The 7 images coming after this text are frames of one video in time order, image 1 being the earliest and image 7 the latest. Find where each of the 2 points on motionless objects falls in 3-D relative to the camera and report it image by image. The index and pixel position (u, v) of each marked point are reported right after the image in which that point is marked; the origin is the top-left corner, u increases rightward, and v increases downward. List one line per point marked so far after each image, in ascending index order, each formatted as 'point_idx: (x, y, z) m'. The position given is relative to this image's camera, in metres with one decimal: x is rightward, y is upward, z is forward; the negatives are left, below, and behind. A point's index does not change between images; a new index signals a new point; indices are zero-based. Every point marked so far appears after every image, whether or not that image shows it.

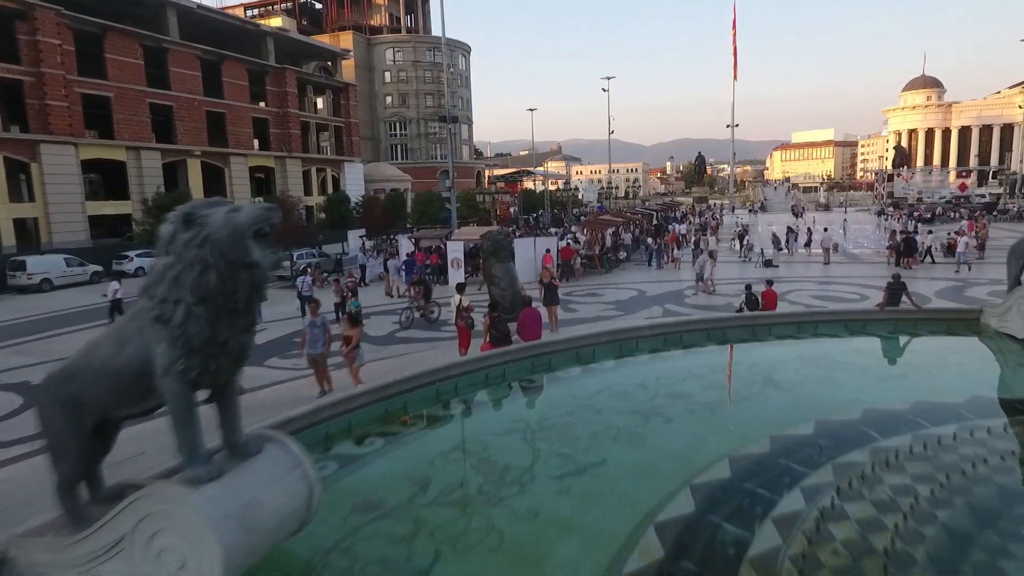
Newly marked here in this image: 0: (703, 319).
0: (+3.2, -0.5, +10.8) m
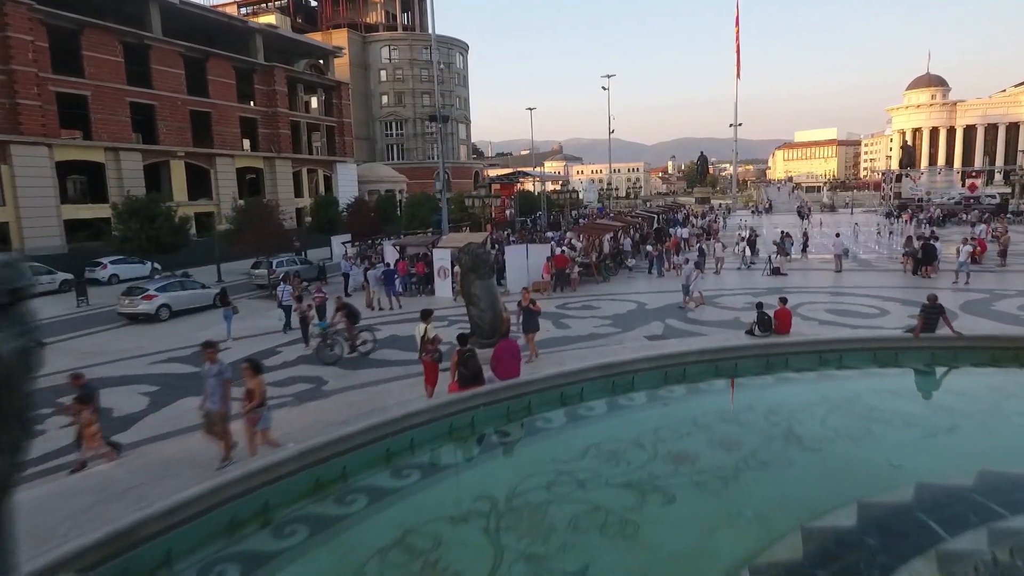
0: (+2.8, -0.9, +9.3) m
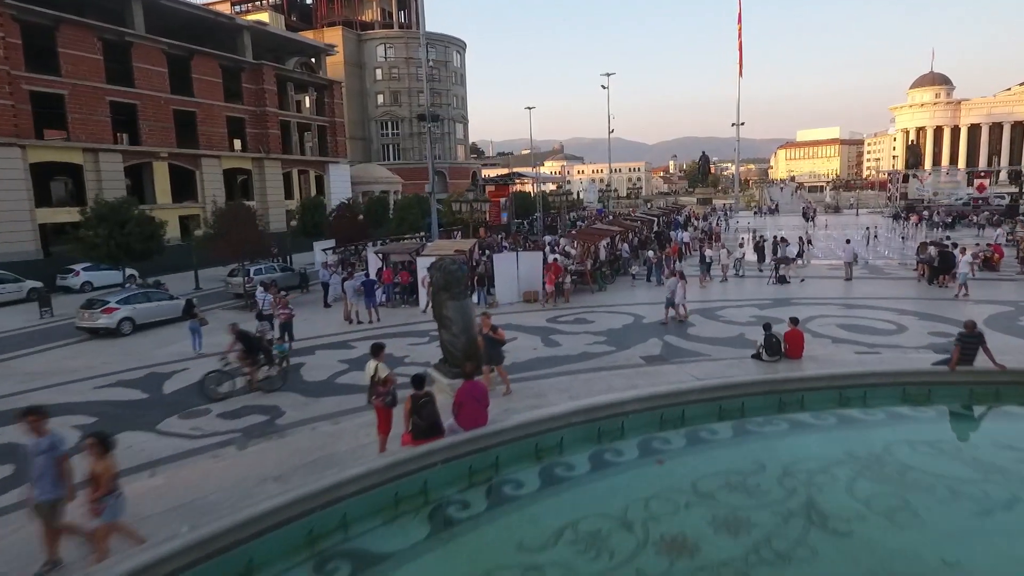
0: (+2.5, -1.2, +8.0) m
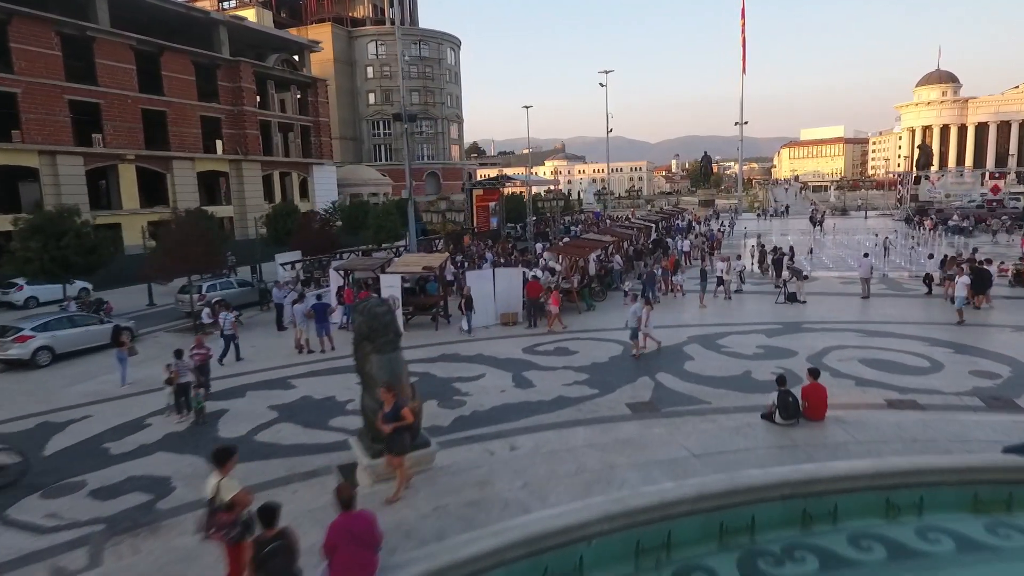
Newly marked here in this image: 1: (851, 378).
0: (+1.8, -1.8, +5.8) m
1: (+6.4, -1.7, +12.3) m
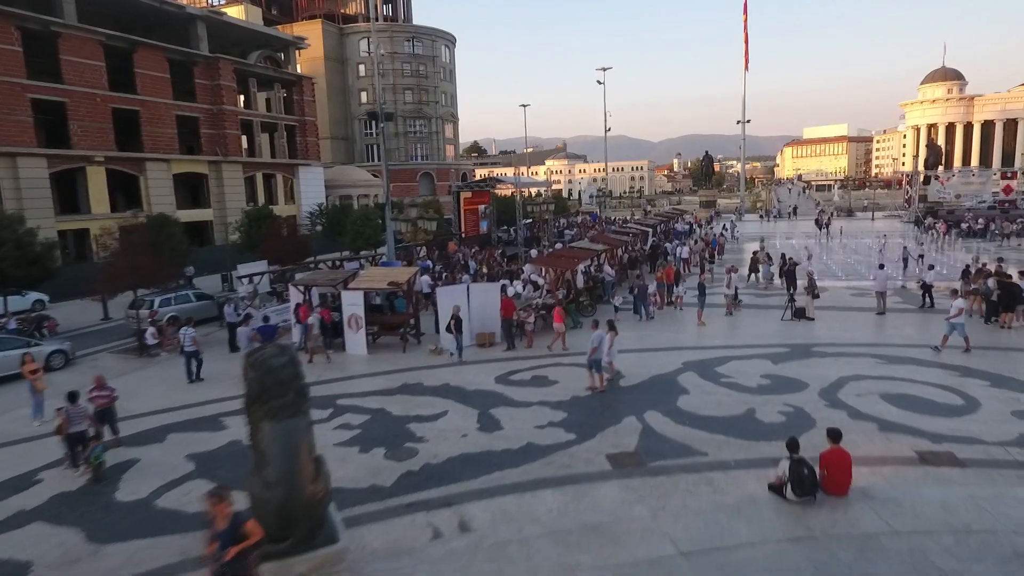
0: (+1.1, -2.3, +4.0) m
1: (+5.8, -2.1, +10.5) m
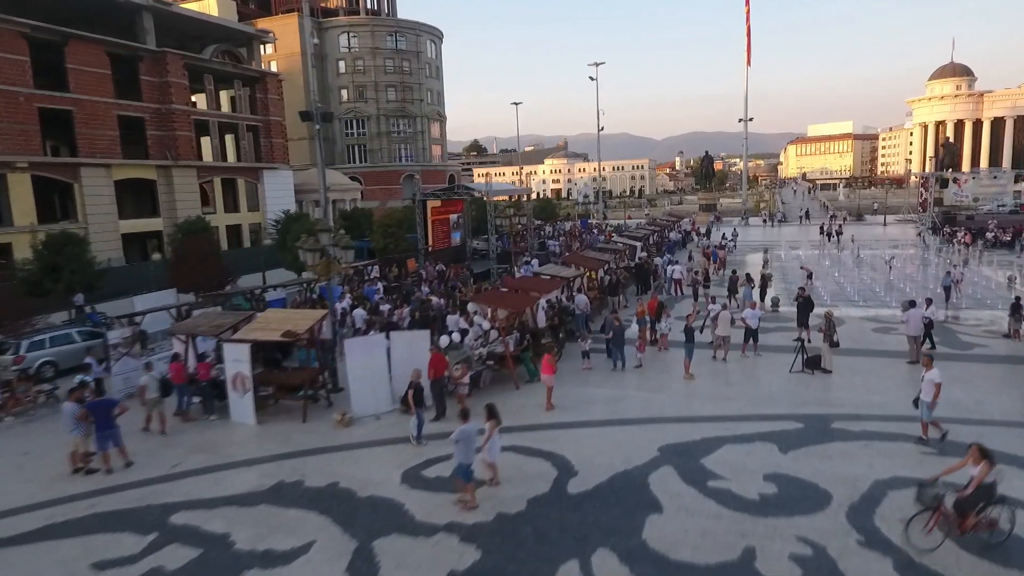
0: (-0.2, -3.3, +0.4) m
1: (+4.5, -3.1, +6.9) m
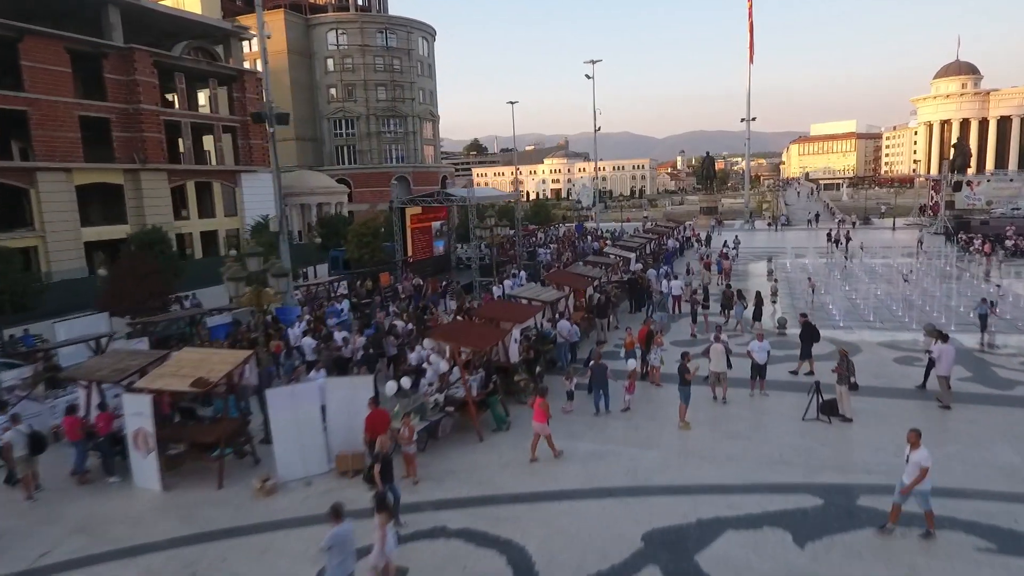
0: (-0.9, -3.9, -1.7) m
1: (+3.8, -3.7, +4.8) m
